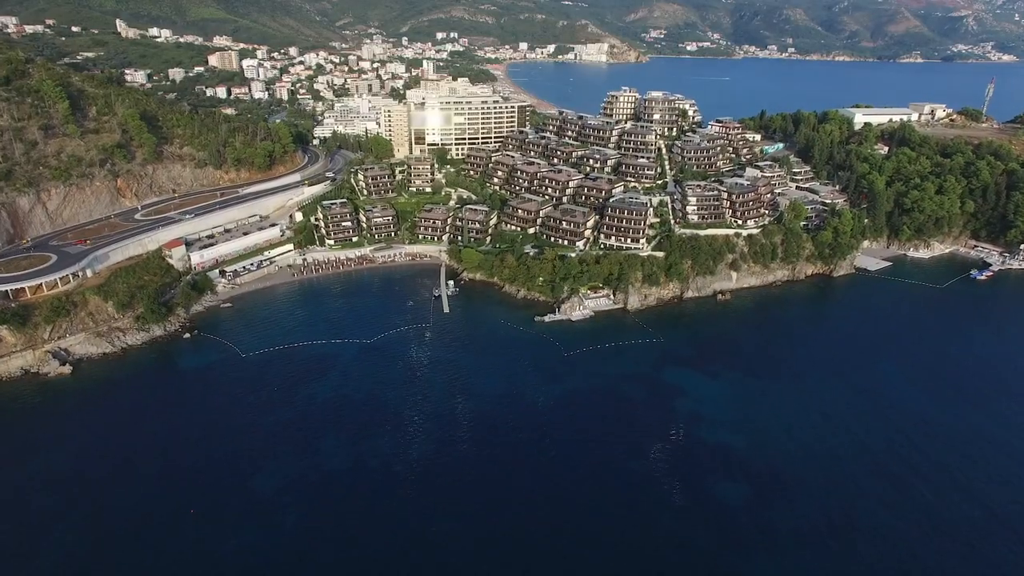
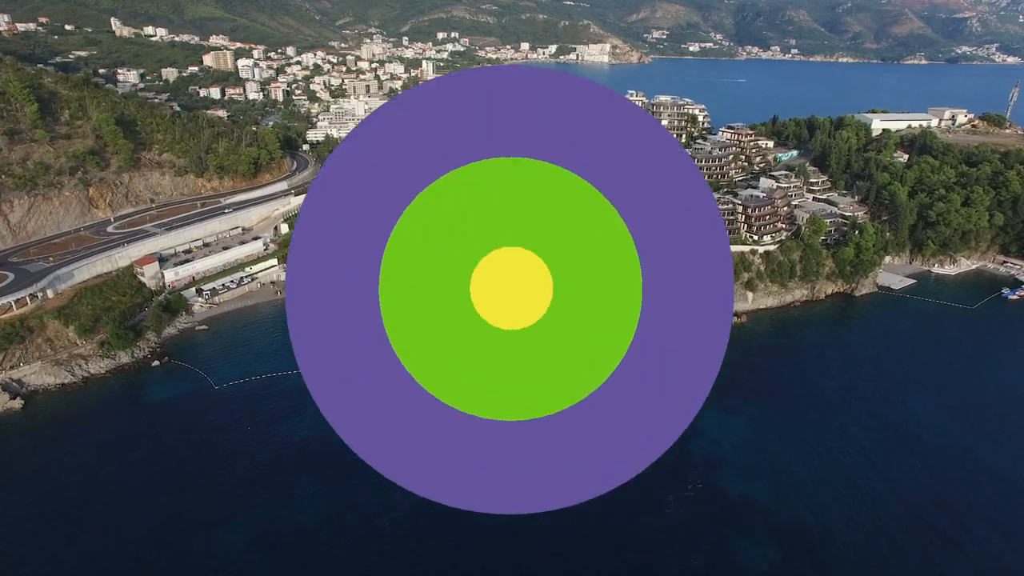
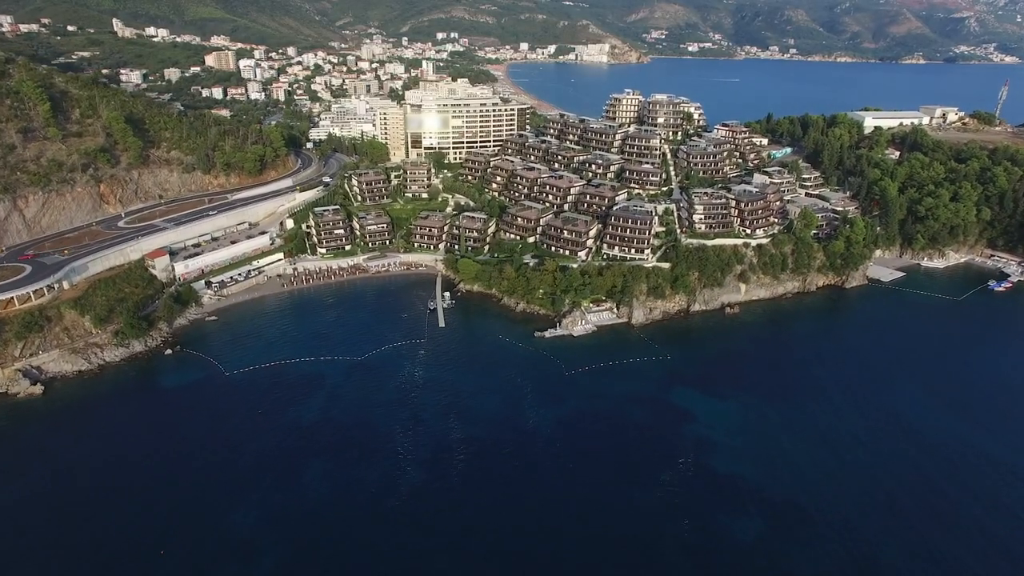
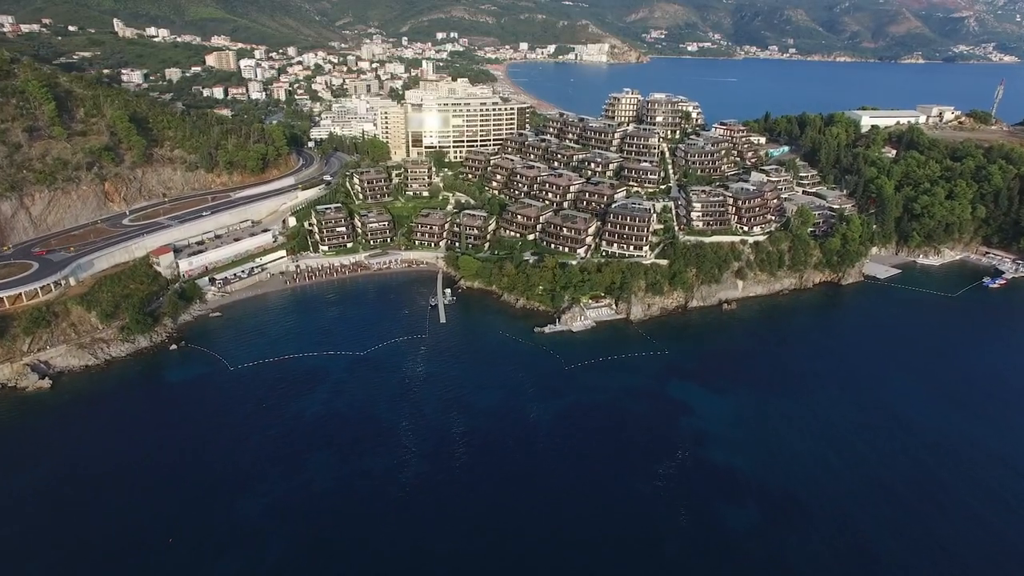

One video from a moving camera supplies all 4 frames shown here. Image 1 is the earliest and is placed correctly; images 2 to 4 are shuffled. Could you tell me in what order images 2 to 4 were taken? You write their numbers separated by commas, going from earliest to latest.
4, 3, 2
